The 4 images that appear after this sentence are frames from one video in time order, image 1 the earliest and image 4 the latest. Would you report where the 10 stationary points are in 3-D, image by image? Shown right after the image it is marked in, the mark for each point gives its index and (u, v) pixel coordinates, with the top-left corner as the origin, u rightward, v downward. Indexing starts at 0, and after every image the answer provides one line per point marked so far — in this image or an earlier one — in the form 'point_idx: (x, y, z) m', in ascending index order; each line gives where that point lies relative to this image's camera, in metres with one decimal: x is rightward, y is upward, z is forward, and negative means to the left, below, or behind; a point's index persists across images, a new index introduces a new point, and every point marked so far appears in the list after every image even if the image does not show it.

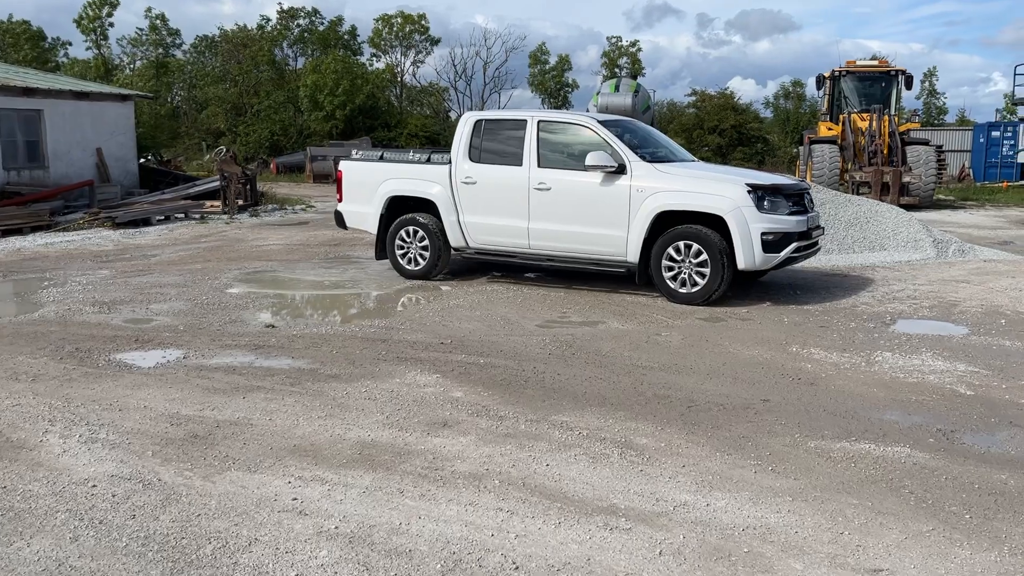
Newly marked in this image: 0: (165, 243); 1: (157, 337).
0: (-5.5, +0.7, +13.4) m
1: (-2.9, -0.4, +7.0) m
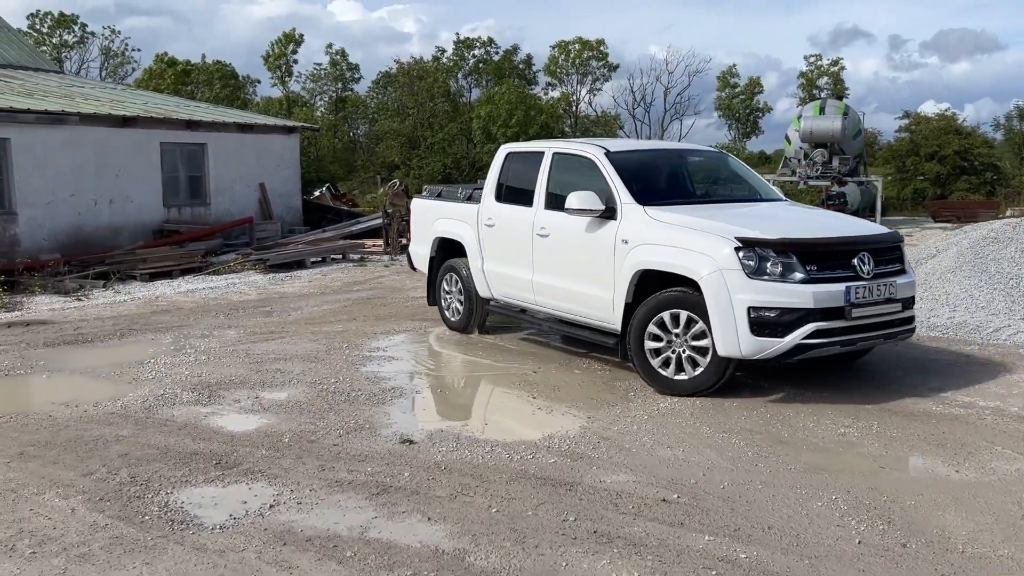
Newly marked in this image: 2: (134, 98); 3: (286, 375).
0: (-2.8, -0.1, +11.8) m
1: (-1.5, -1.0, +4.9) m
2: (-8.2, +4.1, +18.5) m
3: (-1.8, -0.7, +6.9) m
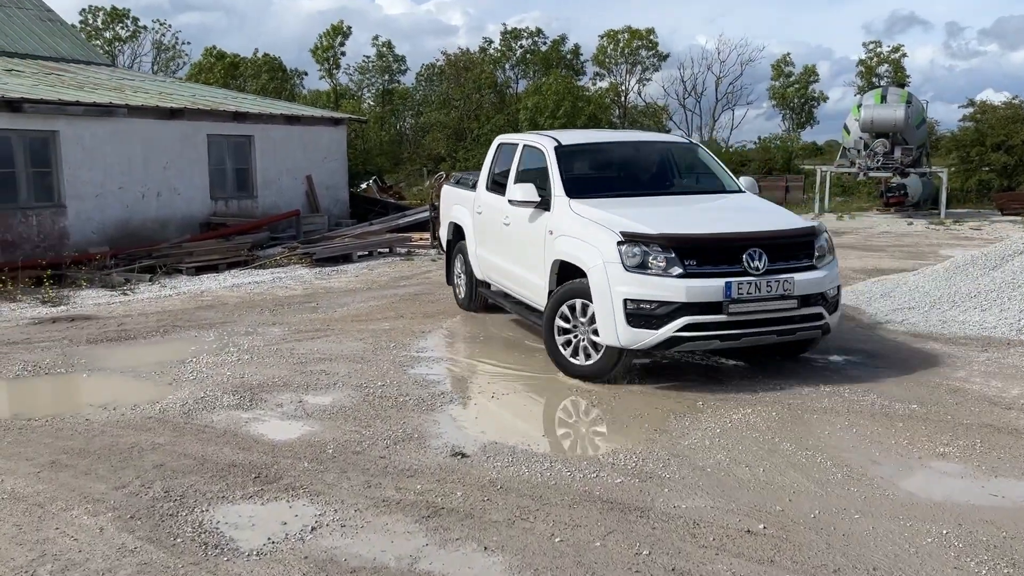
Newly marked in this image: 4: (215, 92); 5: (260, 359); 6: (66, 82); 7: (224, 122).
0: (-2.1, 0.0, +11.5) m
1: (-1.2, -1.0, +4.6) m
2: (-7.1, +4.3, +18.5) m
3: (-1.4, -0.7, +6.6) m
4: (-6.6, +4.3, +19.0) m
5: (-2.1, -0.6, +7.2) m
6: (-8.7, +4.0, +16.8) m
7: (-5.4, +3.1, +16.1) m
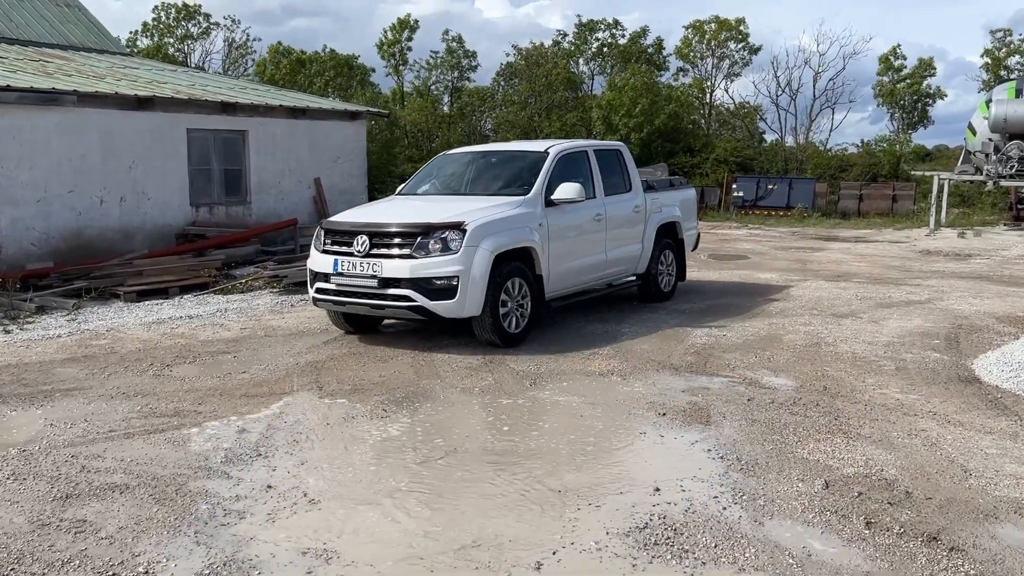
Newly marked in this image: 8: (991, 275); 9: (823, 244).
0: (-2.0, -0.4, +8.7) m
1: (-1.9, -1.4, +1.7) m
2: (-6.2, +3.9, +16.2) m
3: (-1.9, -1.1, +3.7) m
4: (-5.6, +4.0, +16.6) m
5: (-2.5, -1.0, +4.4) m
6: (-8.0, +3.7, +14.6) m
7: (-4.8, +2.8, +13.6) m
8: (+7.2, +0.2, +12.9) m
9: (+6.7, +0.9, +18.6) m
